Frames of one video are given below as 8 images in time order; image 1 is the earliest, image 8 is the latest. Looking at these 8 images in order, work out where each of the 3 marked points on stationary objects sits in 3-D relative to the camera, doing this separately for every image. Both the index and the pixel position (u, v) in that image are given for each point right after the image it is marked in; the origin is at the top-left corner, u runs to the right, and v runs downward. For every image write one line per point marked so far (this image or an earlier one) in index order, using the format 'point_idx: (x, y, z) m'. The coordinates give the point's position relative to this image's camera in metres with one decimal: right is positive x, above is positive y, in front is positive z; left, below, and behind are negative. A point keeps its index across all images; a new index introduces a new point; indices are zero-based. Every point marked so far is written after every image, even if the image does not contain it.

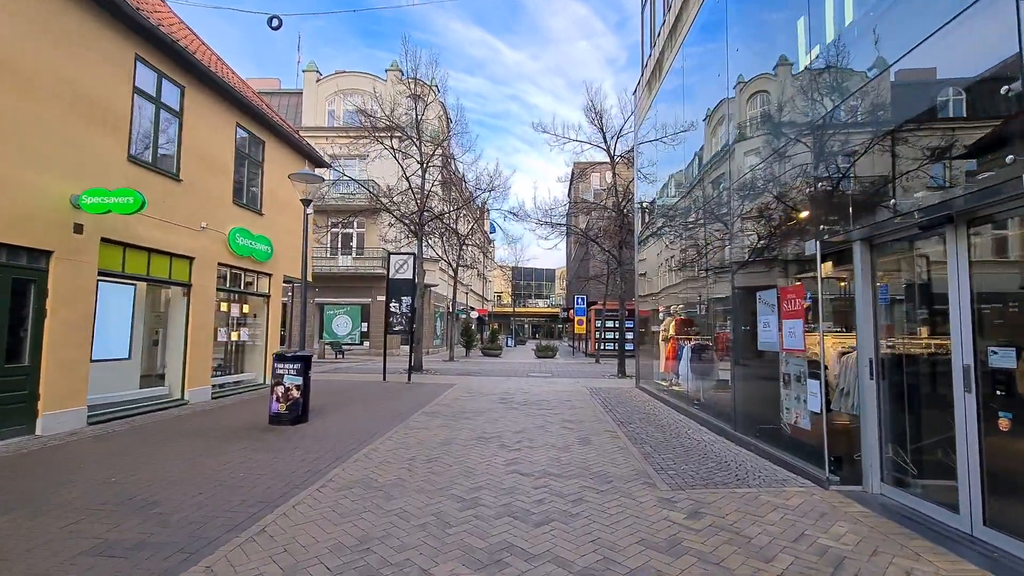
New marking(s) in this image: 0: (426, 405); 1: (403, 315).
0: (-1.9, -2.5, +10.6) m
1: (-3.2, -0.8, +14.0) m
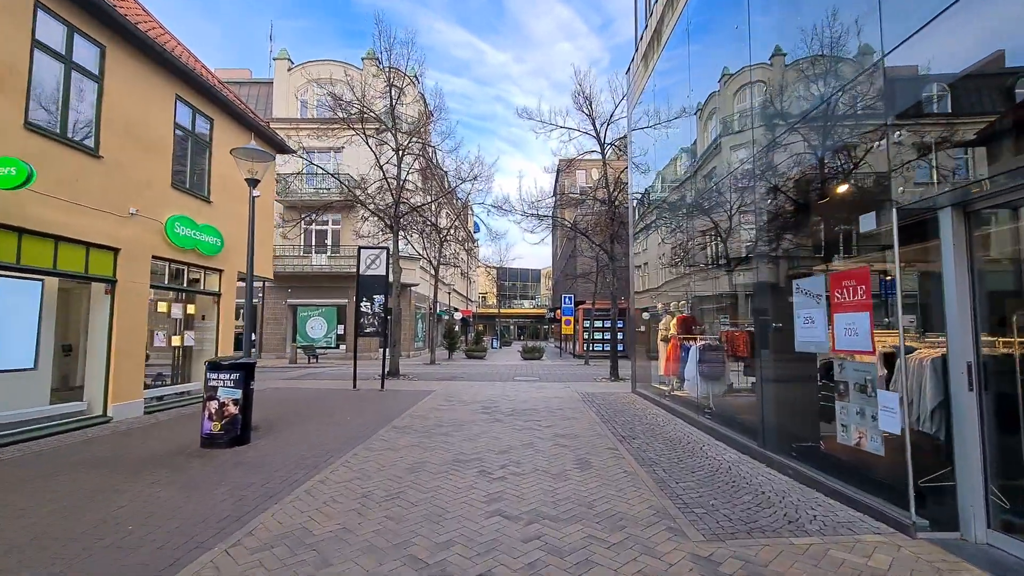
0: (-2.2, -2.4, +9.2) m
1: (-3.6, -0.7, +12.7) m
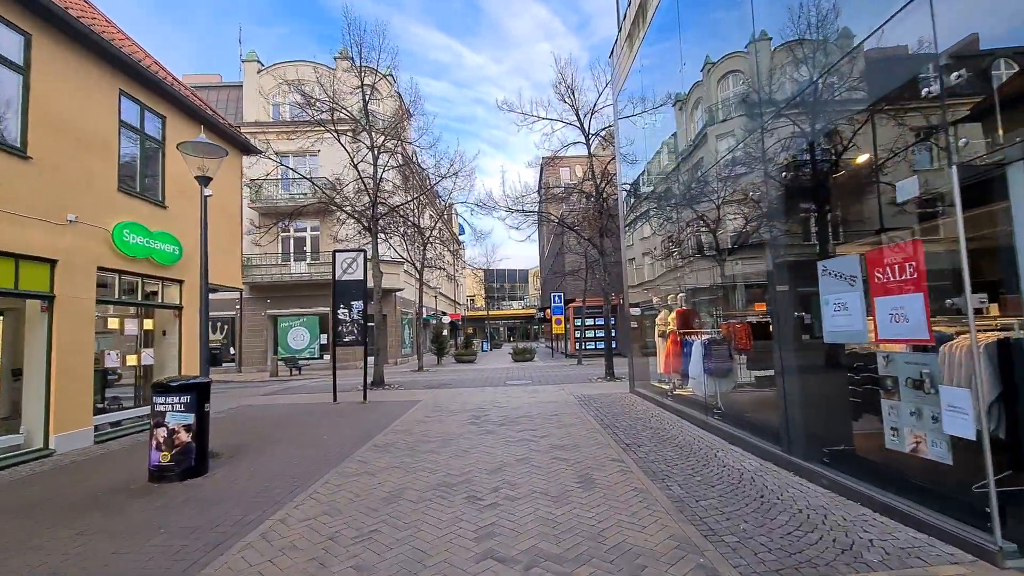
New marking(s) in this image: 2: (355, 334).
0: (-2.3, -2.5, +8.5) m
1: (-3.9, -0.9, +11.9) m
2: (-3.8, -1.2, +11.8) m
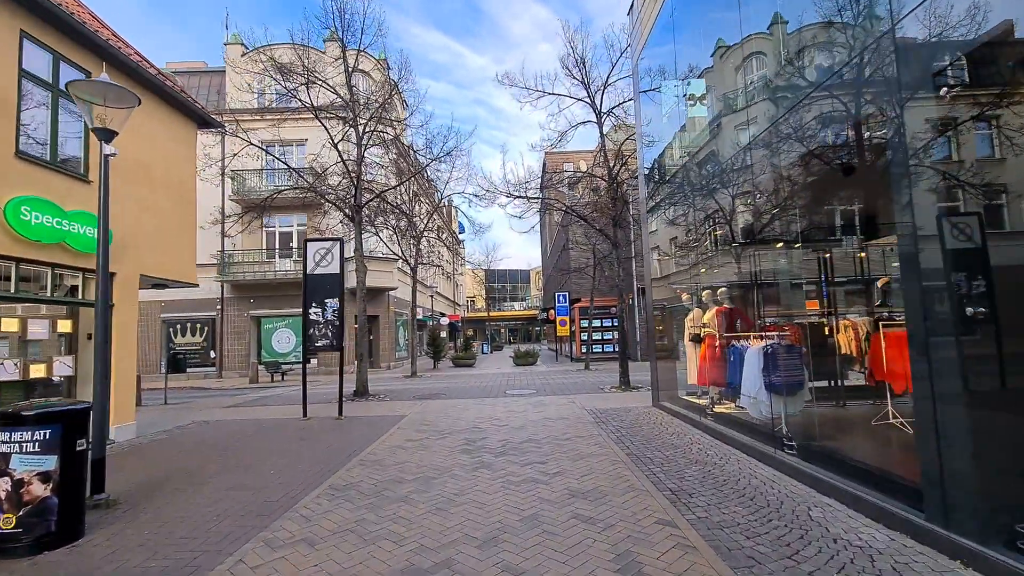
0: (-2.3, -2.4, +6.7) m
1: (-3.8, -0.8, +10.1) m
2: (-3.8, -1.1, +10.0) m
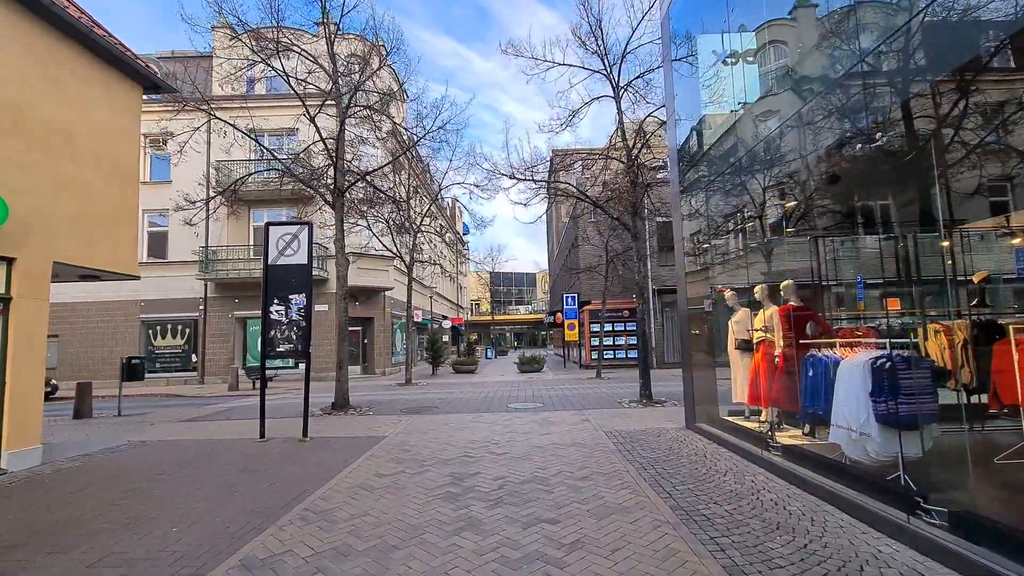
0: (-2.3, -2.2, +4.9) m
1: (-3.8, -0.7, +8.4) m
2: (-3.8, -0.9, +8.3) m
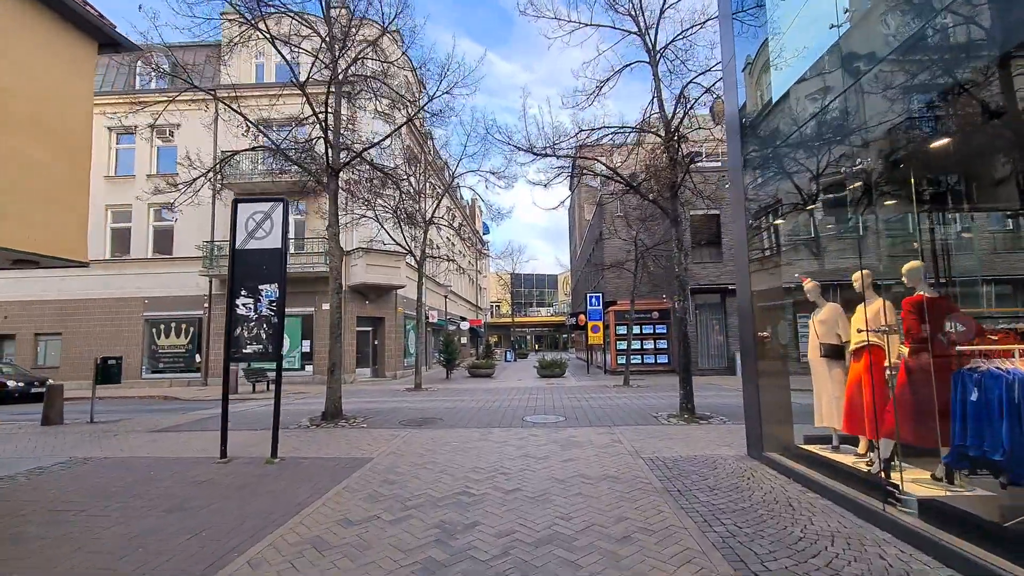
0: (-2.2, -2.1, +3.4) m
1: (-3.6, -0.5, +6.9) m
2: (-3.6, -0.8, +6.9) m
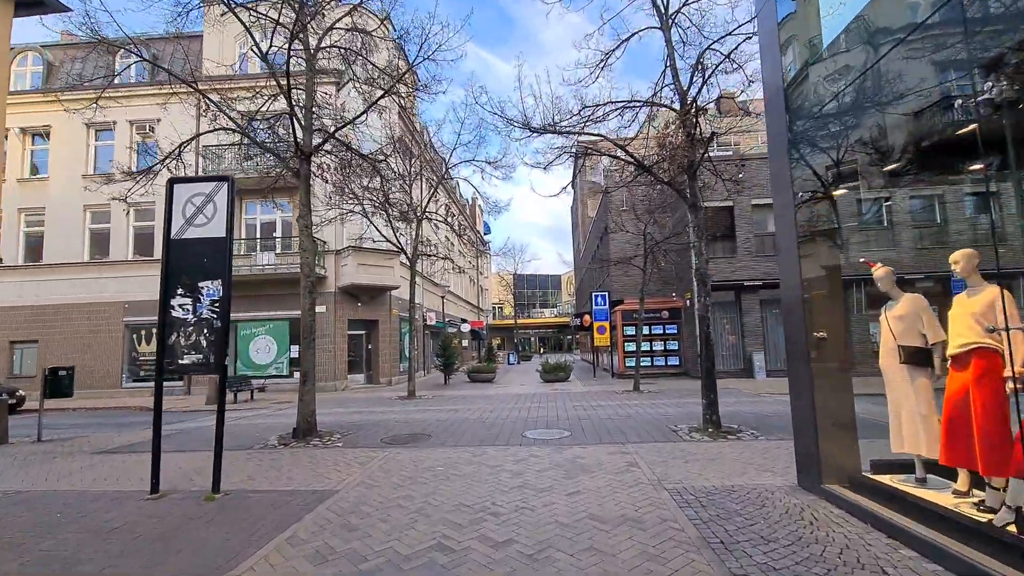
0: (-2.3, -2.0, +2.2) m
1: (-3.7, -0.5, +5.7) m
2: (-3.6, -0.8, +5.7) m
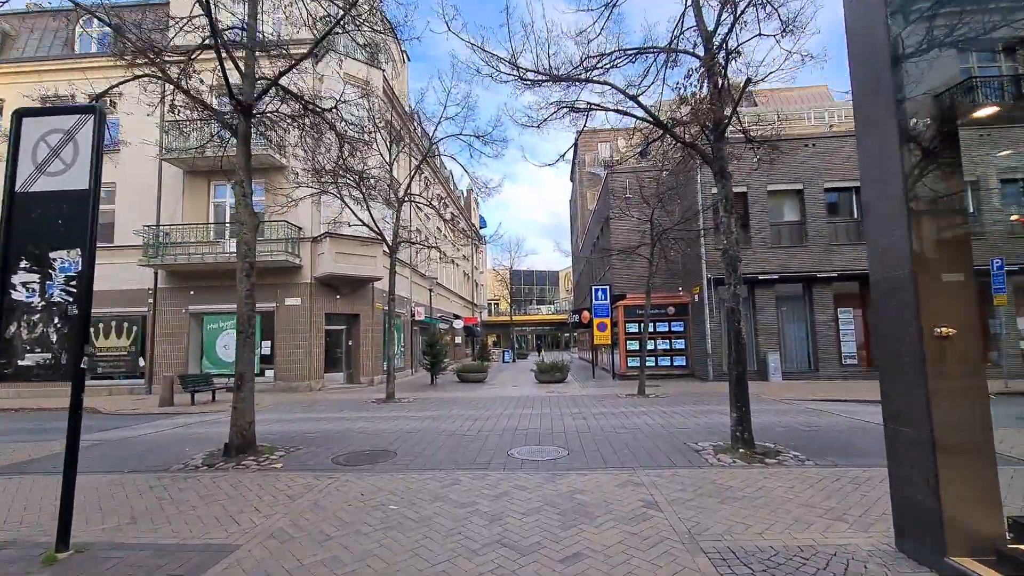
0: (-2.5, -1.8, +0.6) m
1: (-3.9, -0.2, +4.1) m
2: (-3.8, -0.5, +4.1) m
